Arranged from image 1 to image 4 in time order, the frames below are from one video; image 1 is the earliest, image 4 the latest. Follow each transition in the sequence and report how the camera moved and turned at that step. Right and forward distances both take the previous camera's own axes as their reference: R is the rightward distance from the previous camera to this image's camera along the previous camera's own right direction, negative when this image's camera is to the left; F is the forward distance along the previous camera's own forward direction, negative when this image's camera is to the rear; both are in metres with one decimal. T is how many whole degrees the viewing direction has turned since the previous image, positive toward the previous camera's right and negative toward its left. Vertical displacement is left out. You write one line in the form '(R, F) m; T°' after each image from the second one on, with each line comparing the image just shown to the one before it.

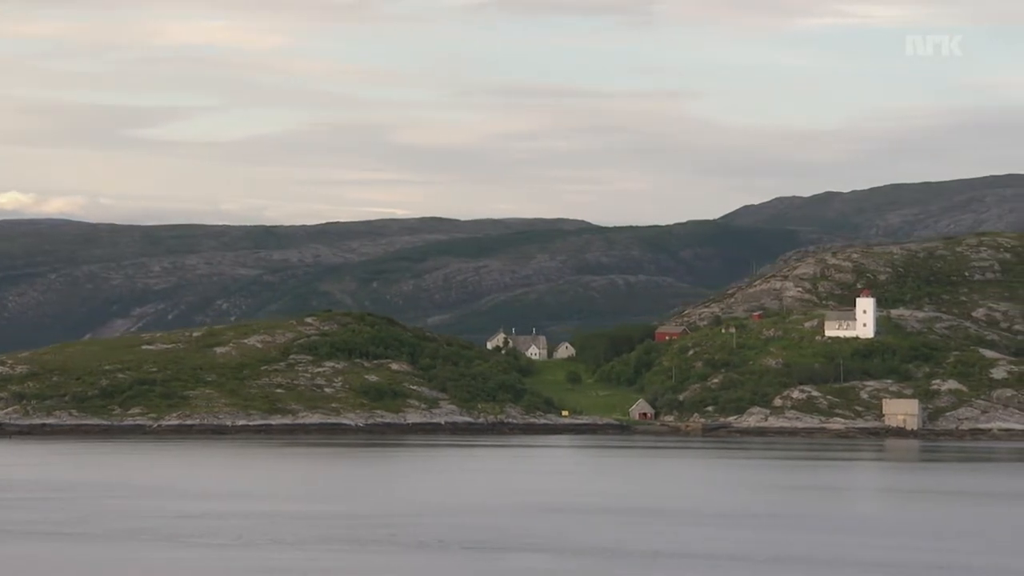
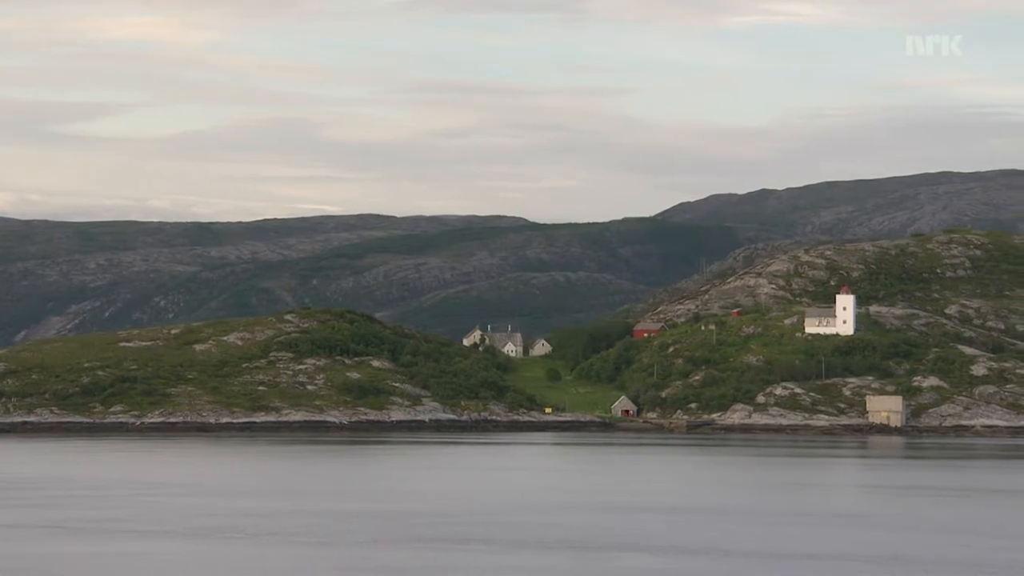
(-3.2, +0.2) m; +1°
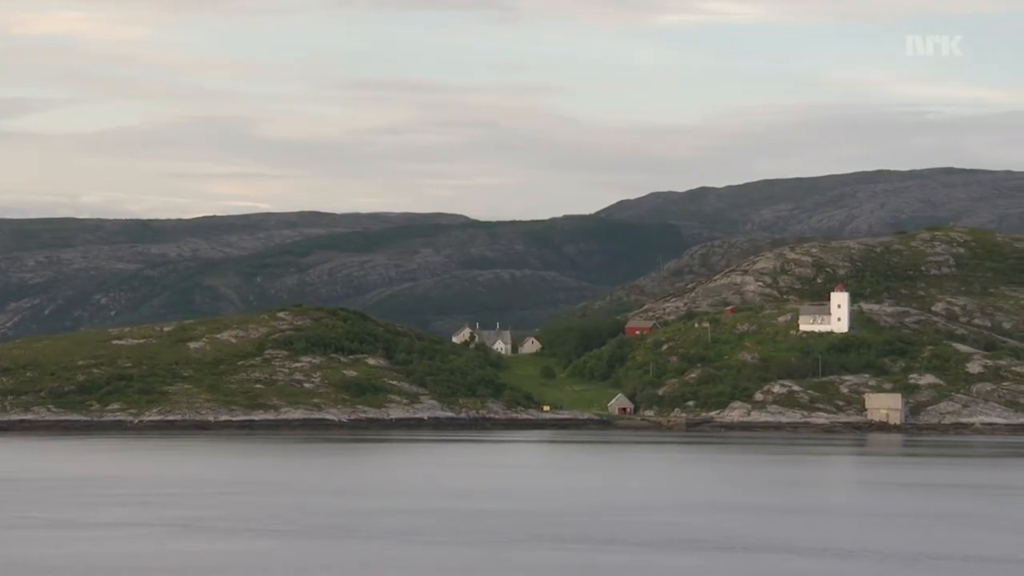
(-4.4, -0.8) m; 0°
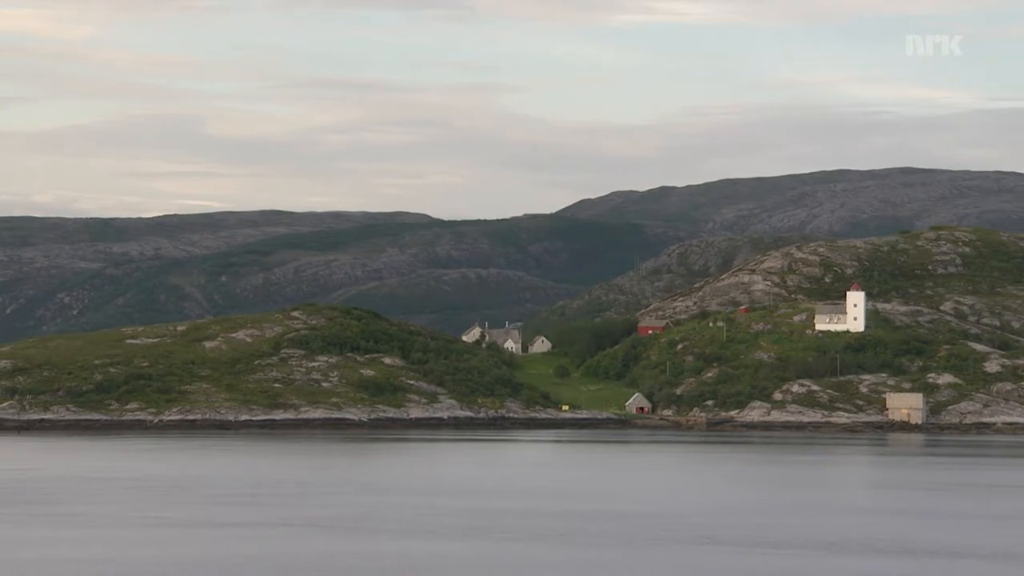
(-4.4, -1.5) m; -1°
